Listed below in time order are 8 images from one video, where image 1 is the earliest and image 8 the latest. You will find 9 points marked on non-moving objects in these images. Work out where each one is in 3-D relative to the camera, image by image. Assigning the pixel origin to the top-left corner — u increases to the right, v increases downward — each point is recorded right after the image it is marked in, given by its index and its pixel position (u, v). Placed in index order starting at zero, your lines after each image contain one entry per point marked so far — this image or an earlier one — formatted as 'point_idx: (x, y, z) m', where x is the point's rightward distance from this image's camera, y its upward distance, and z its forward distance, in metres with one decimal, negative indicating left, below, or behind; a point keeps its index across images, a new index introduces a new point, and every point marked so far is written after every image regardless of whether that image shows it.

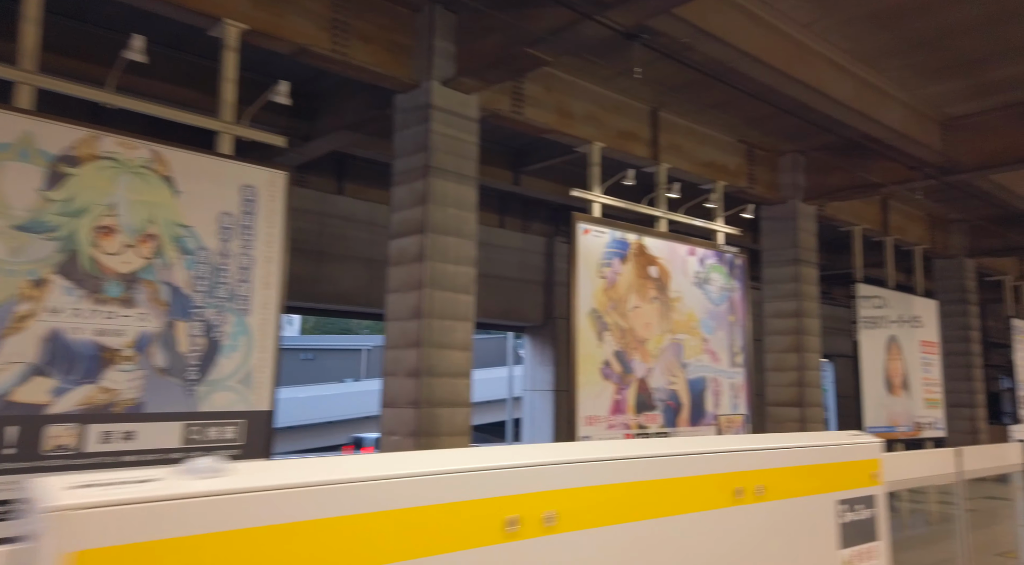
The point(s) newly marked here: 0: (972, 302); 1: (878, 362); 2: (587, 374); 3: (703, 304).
0: (+8.2, -0.4, +13.5) m
1: (+5.3, -1.2, +11.0) m
2: (+0.7, -0.8, +6.8) m
3: (+2.1, -0.2, +8.3) m
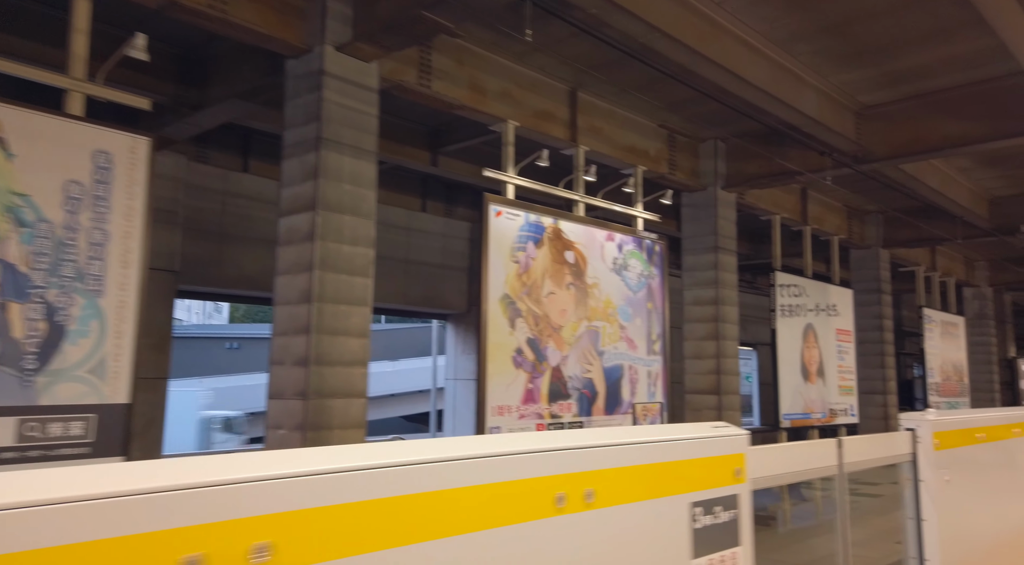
0: (+6.8, -0.2, +13.8) m
1: (+4.2, -1.0, +11.2) m
2: (-0.1, -0.7, +6.6) m
3: (+1.2, -0.1, +8.1) m
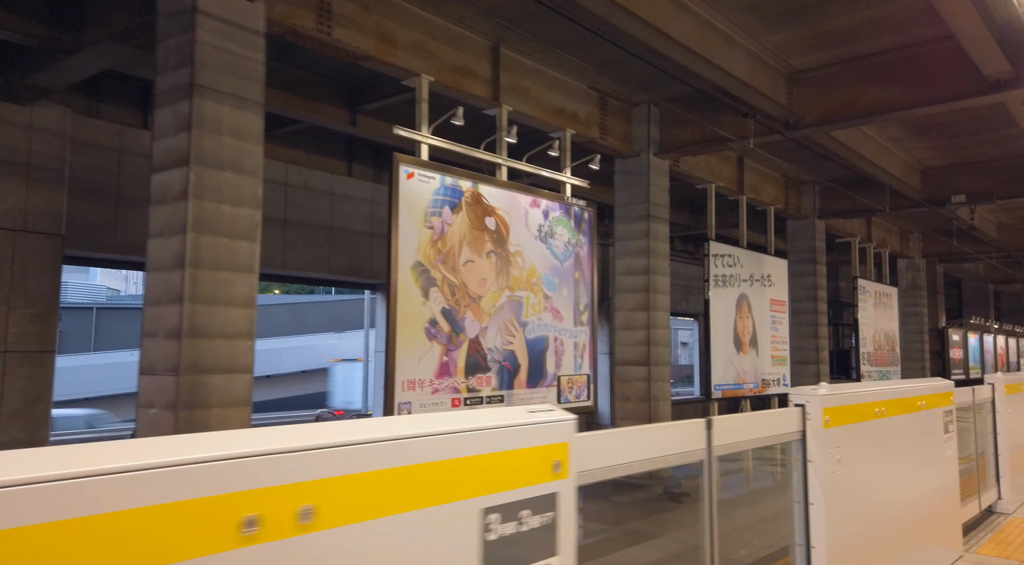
0: (+5.6, +0.4, +13.8) m
1: (+3.1, -0.5, +11.0) m
2: (-0.9, -0.4, +6.2) m
3: (+0.4, +0.2, +7.8) m
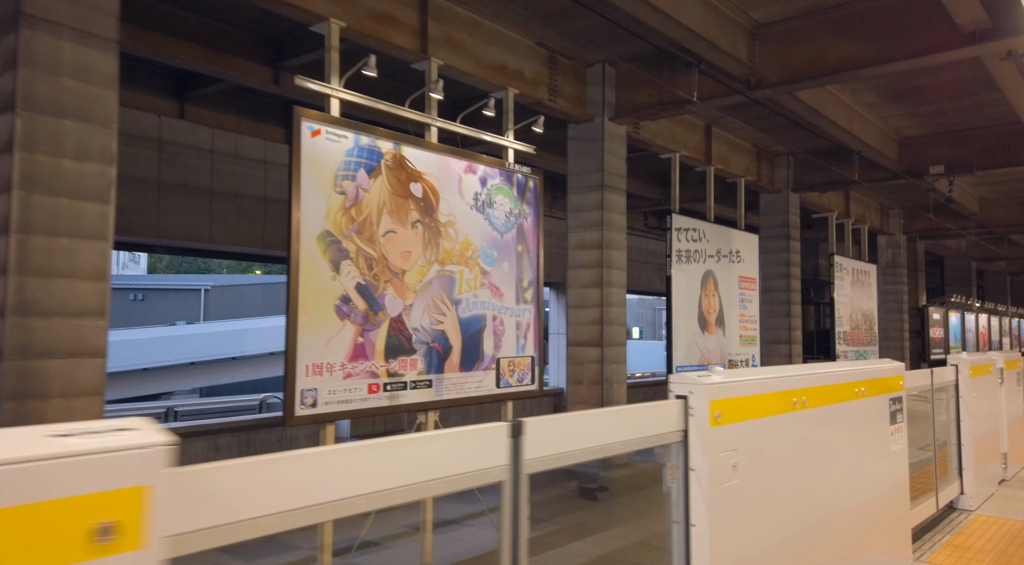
0: (+4.9, +0.8, +13.2) m
1: (+2.5, -0.2, +10.4) m
2: (-1.5, -0.2, +5.5) m
3: (-0.3, +0.5, +7.1) m
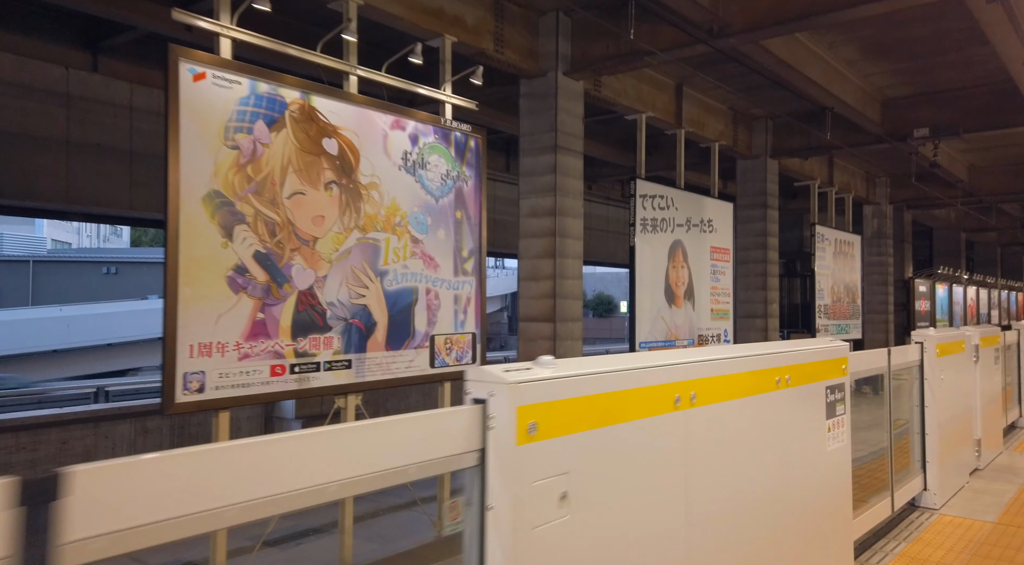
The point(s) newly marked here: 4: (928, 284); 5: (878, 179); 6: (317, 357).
0: (+4.3, +1.3, +12.5) m
1: (+1.9, +0.2, +9.8) m
2: (-2.0, 0.0, +4.9) m
3: (-0.8, +0.8, +6.5) m
4: (+10.4, 0.0, +18.9) m
5: (+8.5, +2.4, +17.6) m
6: (-1.4, -0.6, +5.6) m
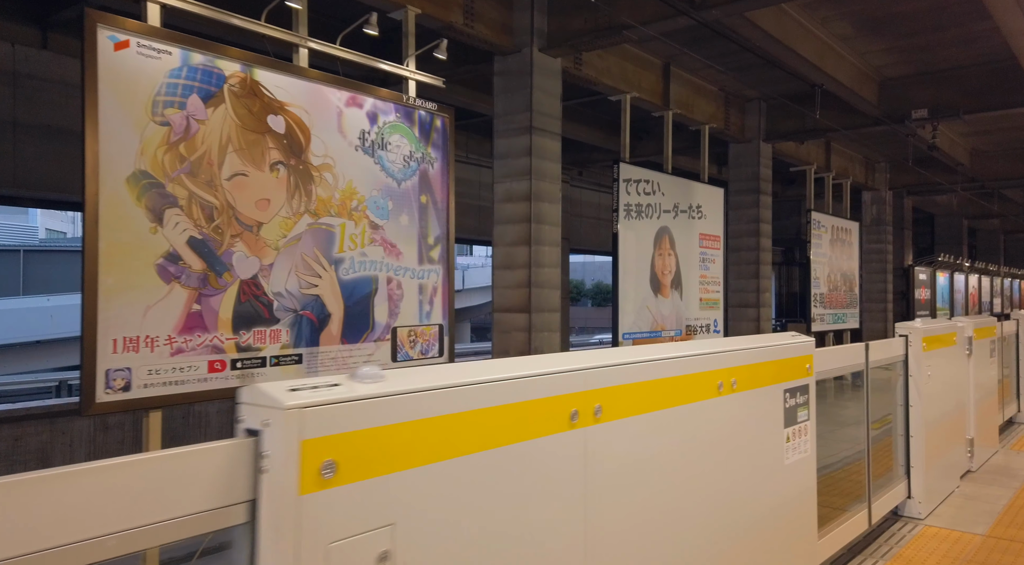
0: (+4.1, +1.4, +12.1) m
1: (+1.6, +0.3, +9.4) m
2: (-2.3, +0.1, +4.5) m
3: (-1.1, +0.8, +6.0) m
4: (+10.1, +0.3, +18.4) m
5: (+8.3, +2.7, +17.1) m
6: (-1.7, -0.5, +5.2) m
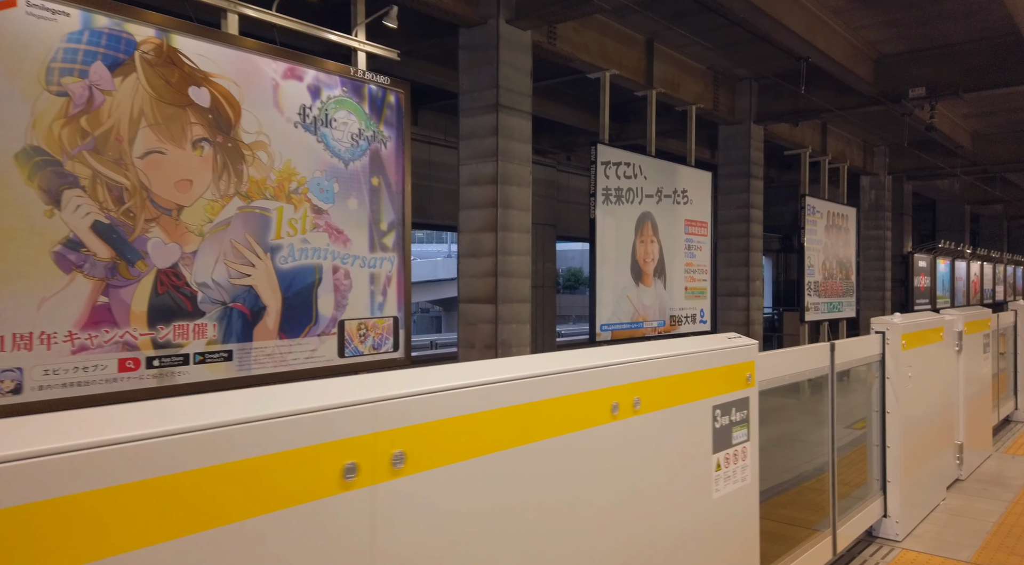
0: (+3.8, +1.6, +11.6) m
1: (+1.3, +0.5, +8.9) m
2: (-2.6, +0.1, +4.0) m
3: (-1.4, +0.9, +5.5) m
4: (+9.9, +0.5, +17.9) m
5: (+8.0, +3.0, +16.6) m
6: (-2.0, -0.4, +4.7) m
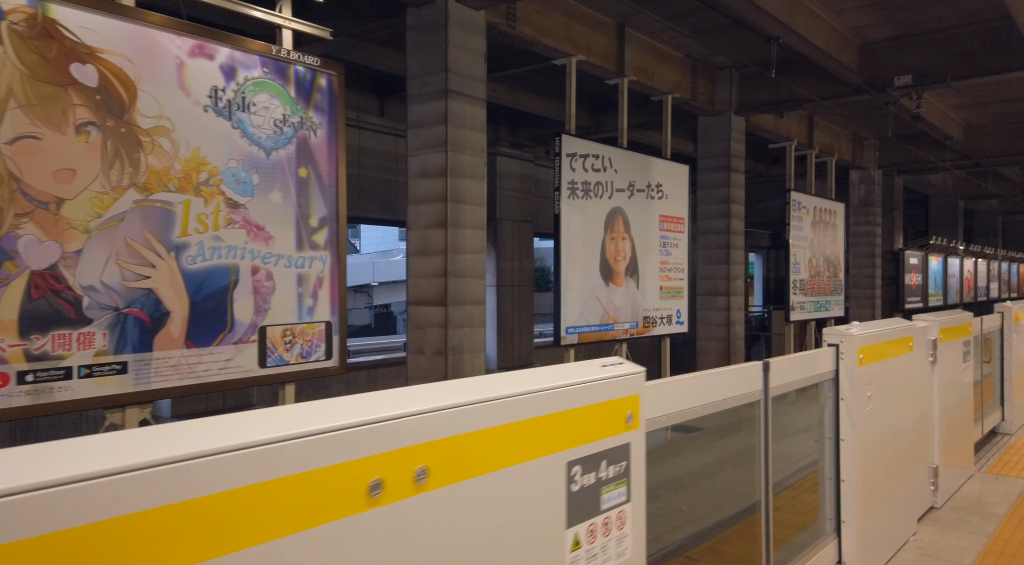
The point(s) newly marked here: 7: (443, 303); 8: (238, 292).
0: (+3.3, +1.7, +11.0) m
1: (+0.9, +0.5, +8.3) m
2: (-3.0, +0.1, +3.4) m
3: (-1.9, +0.9, +5.0) m
4: (+9.4, +0.6, +17.4) m
5: (+7.5, +3.0, +16.0) m
6: (-2.5, -0.4, +4.2) m
7: (-0.6, -0.2, +6.5) m
8: (-1.8, -0.1, +5.0) m
